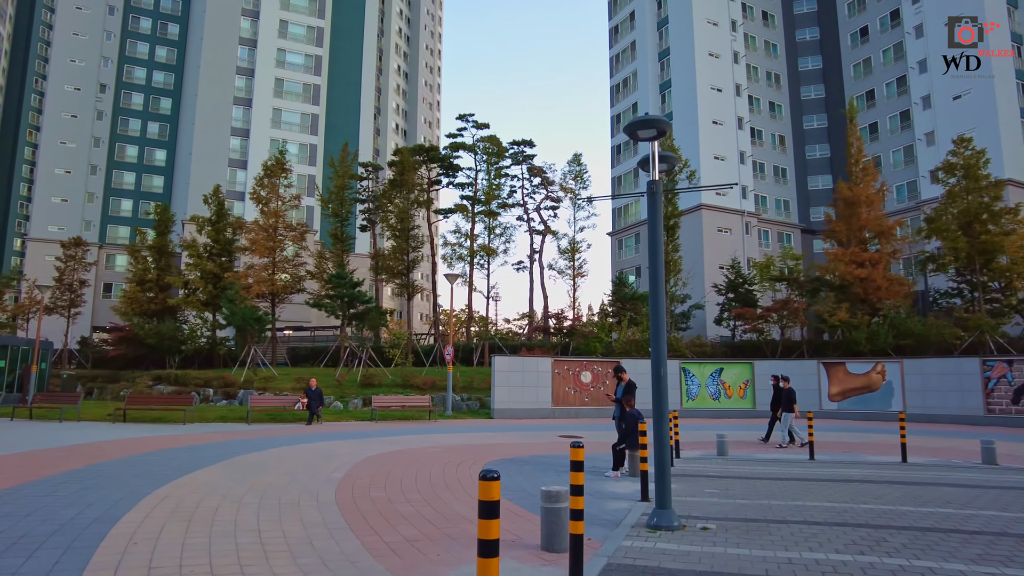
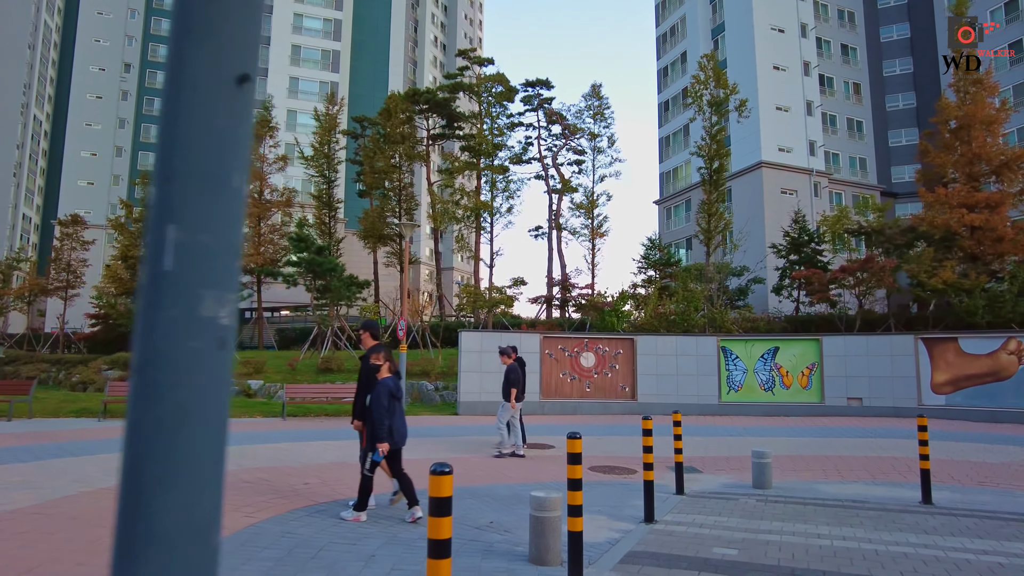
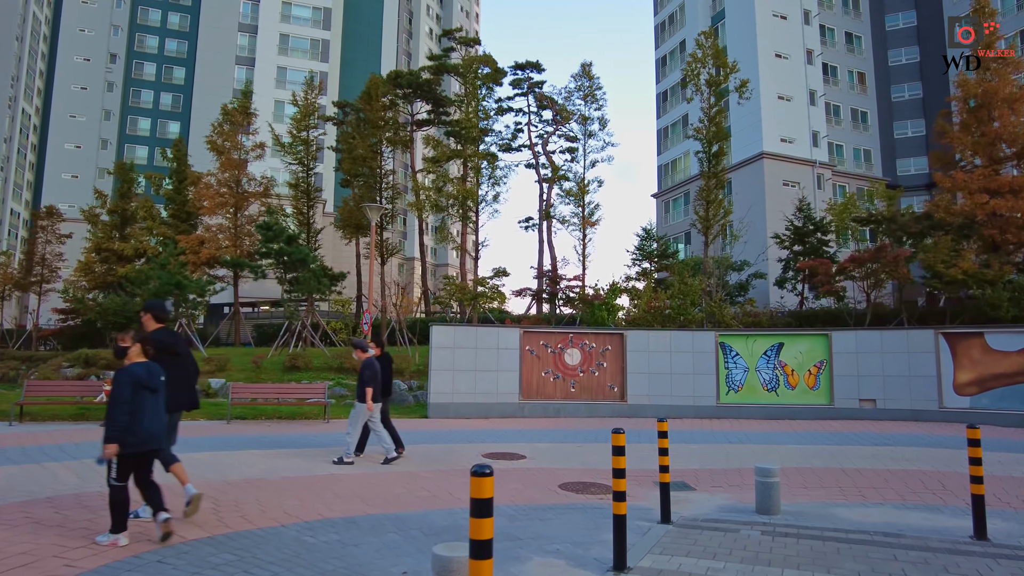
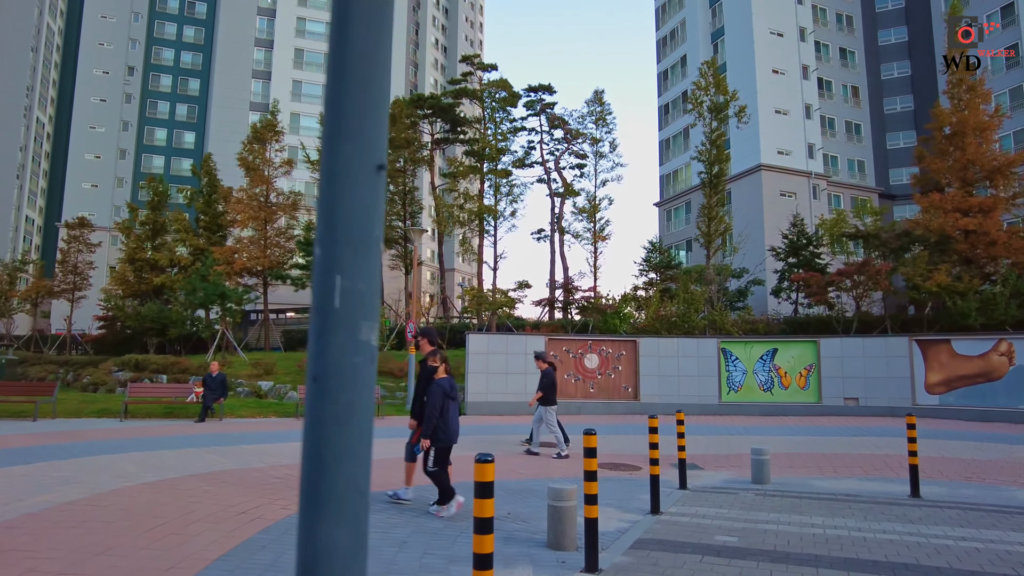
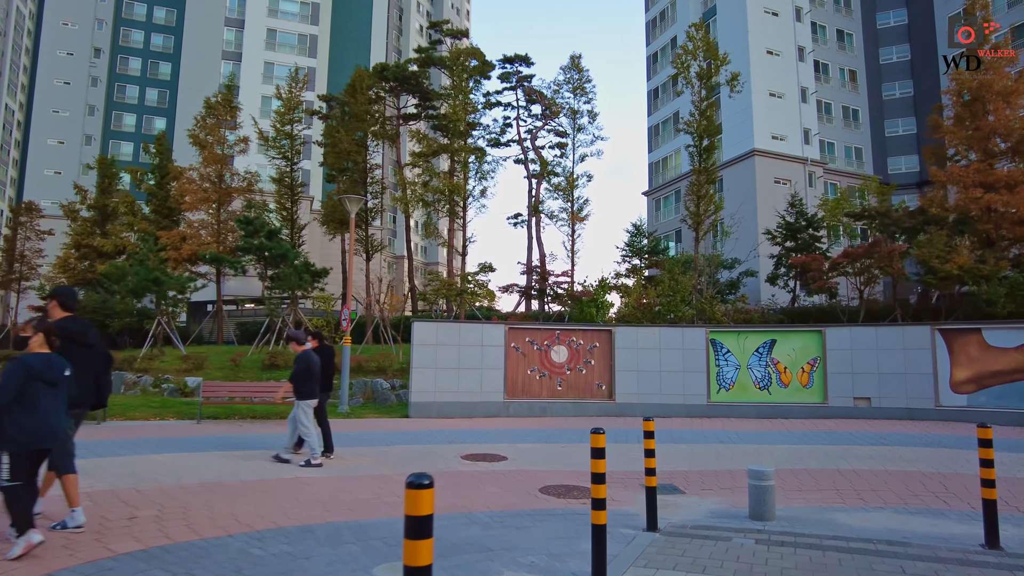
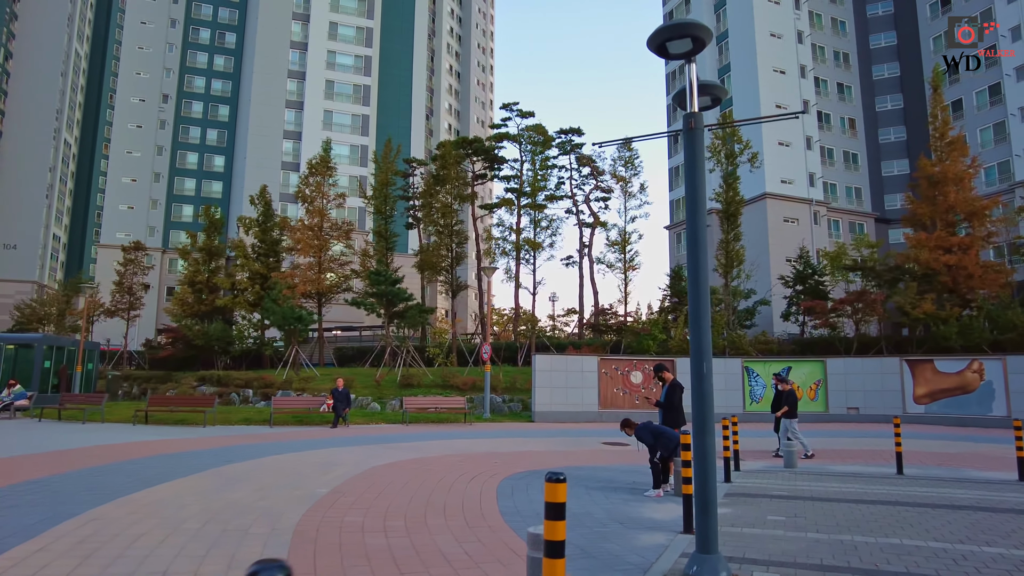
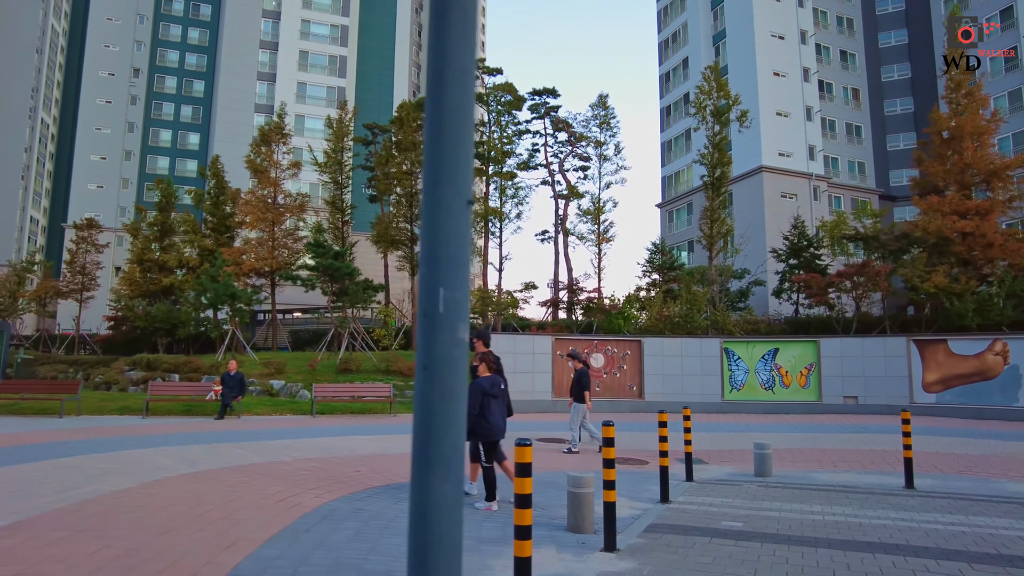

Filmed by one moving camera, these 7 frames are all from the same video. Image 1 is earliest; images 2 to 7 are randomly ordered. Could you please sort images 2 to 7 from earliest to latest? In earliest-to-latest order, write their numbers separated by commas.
6, 7, 4, 2, 3, 5
